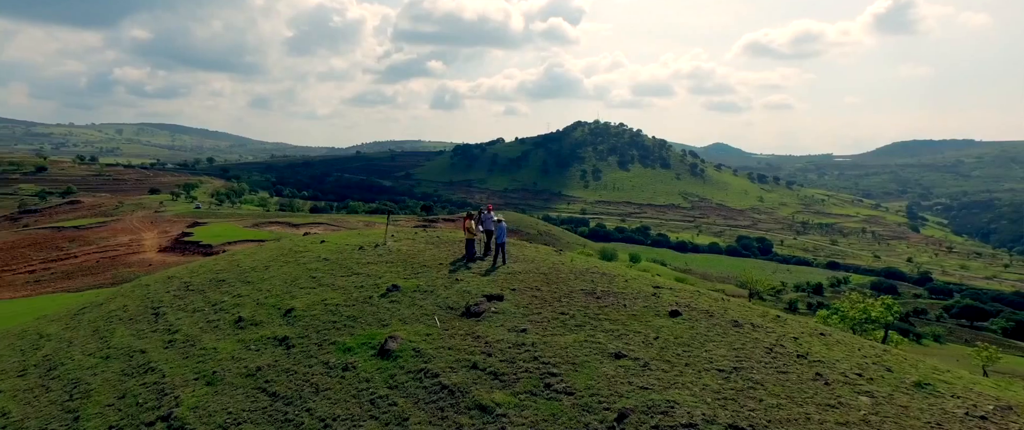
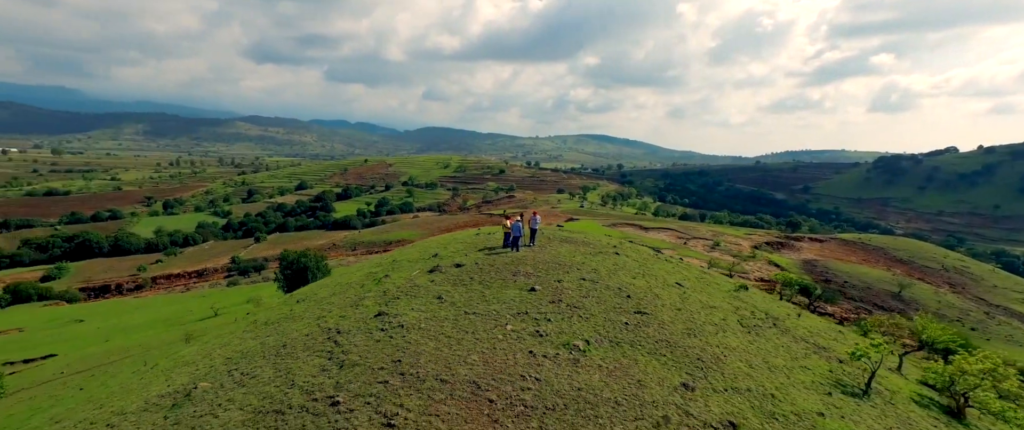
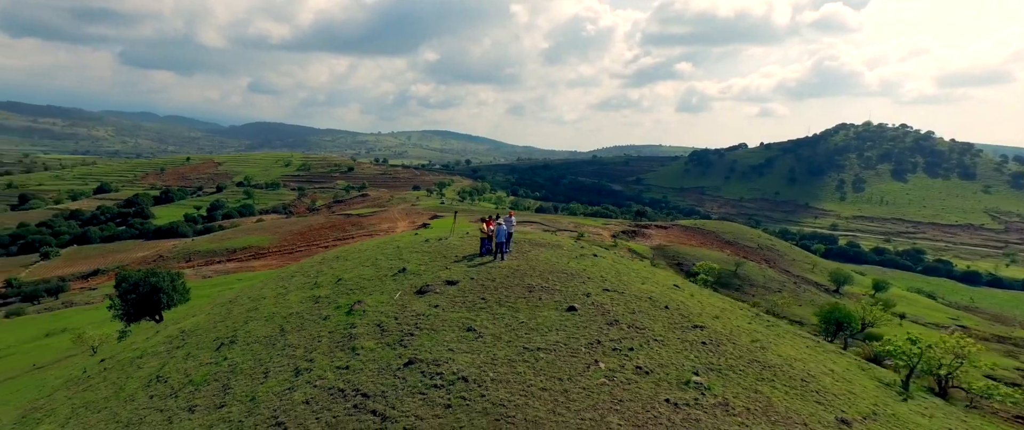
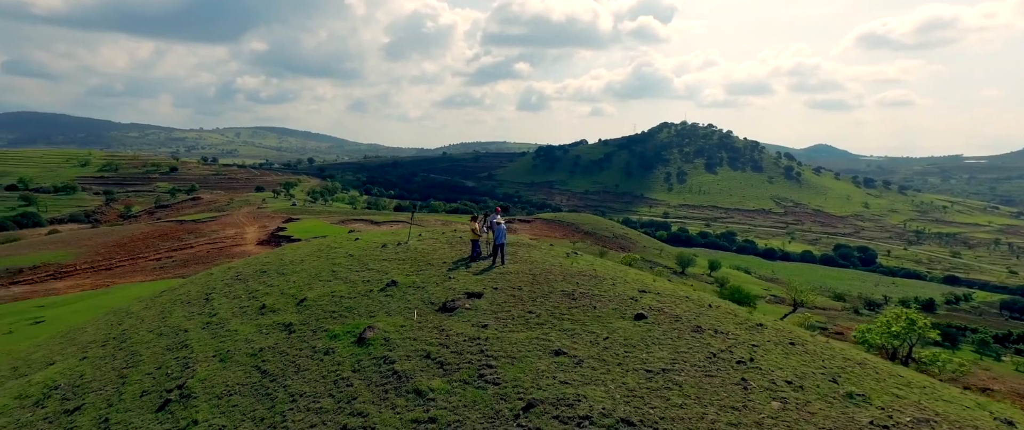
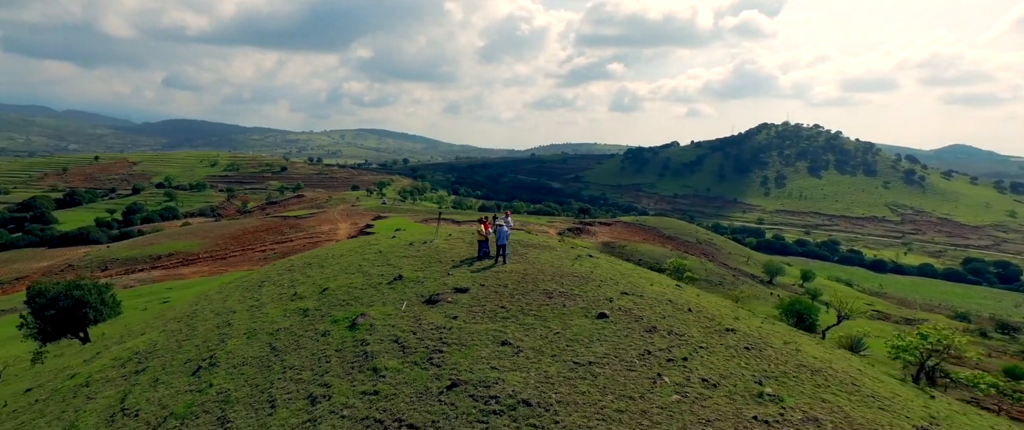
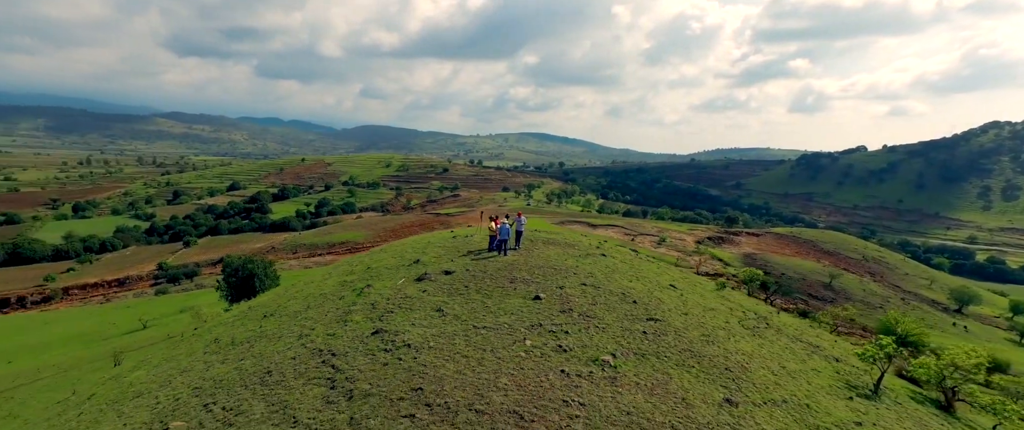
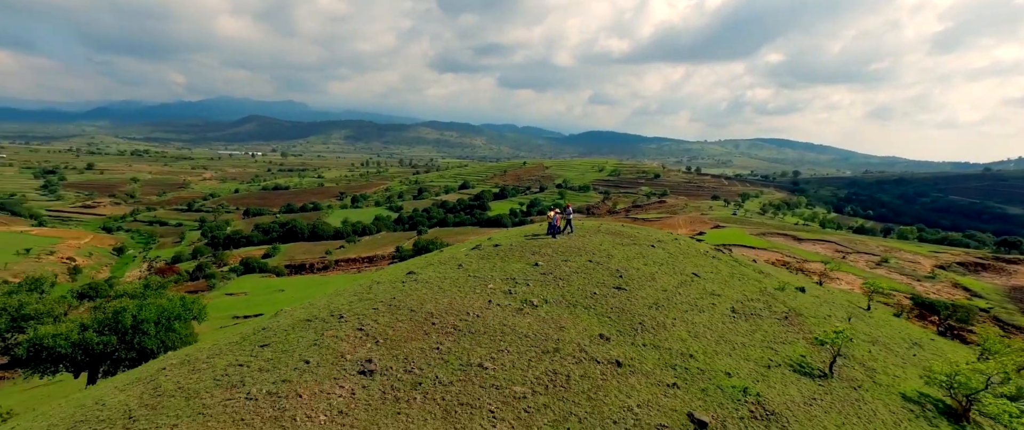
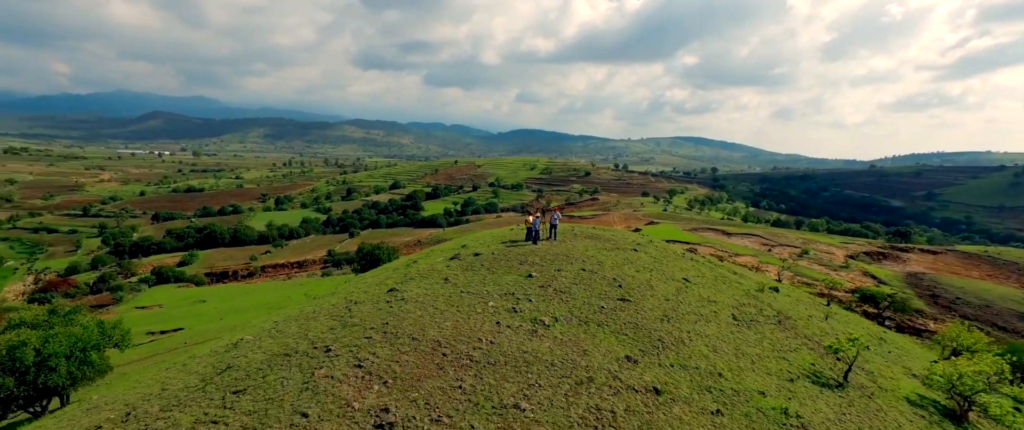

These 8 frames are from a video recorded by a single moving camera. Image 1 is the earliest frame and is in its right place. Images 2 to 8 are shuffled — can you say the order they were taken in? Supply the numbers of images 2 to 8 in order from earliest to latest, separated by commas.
4, 5, 3, 6, 2, 8, 7
